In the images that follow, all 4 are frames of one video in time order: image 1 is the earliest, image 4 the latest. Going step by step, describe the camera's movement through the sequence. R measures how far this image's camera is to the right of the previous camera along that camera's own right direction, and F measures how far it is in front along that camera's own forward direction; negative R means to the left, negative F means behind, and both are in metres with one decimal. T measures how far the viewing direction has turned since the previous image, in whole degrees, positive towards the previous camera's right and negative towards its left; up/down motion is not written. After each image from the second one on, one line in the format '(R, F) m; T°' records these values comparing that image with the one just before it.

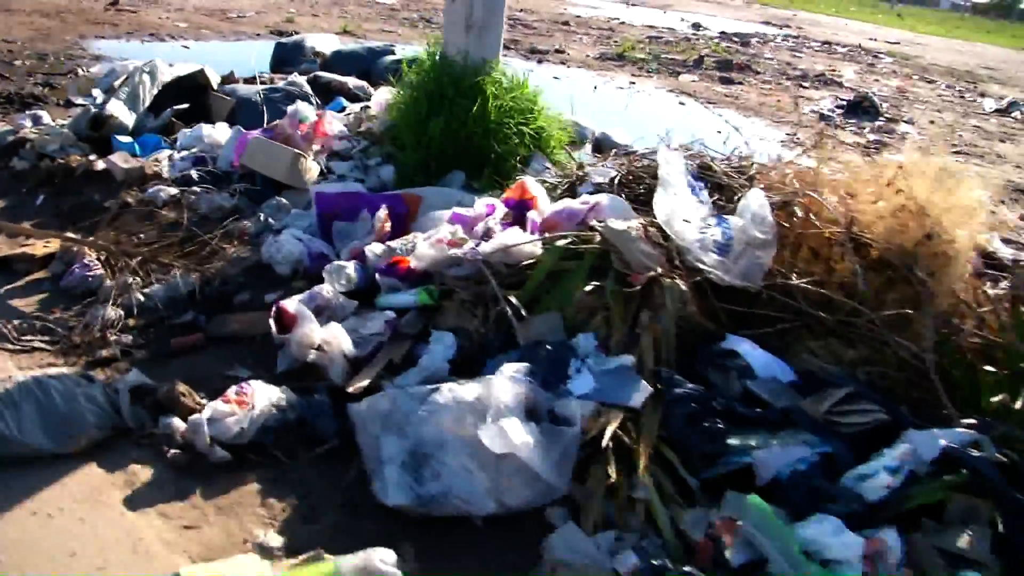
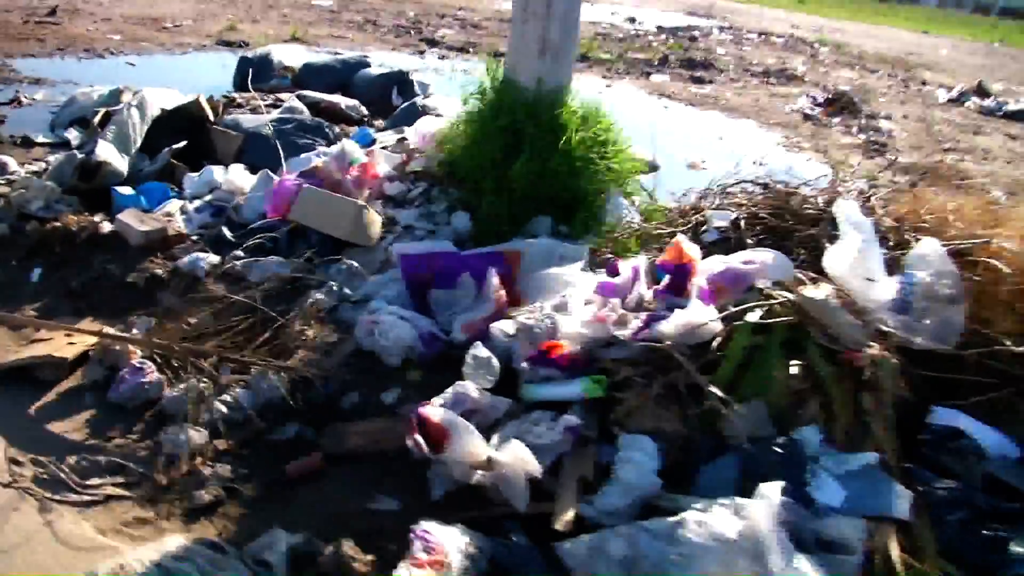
(-0.9, +0.6) m; +7°
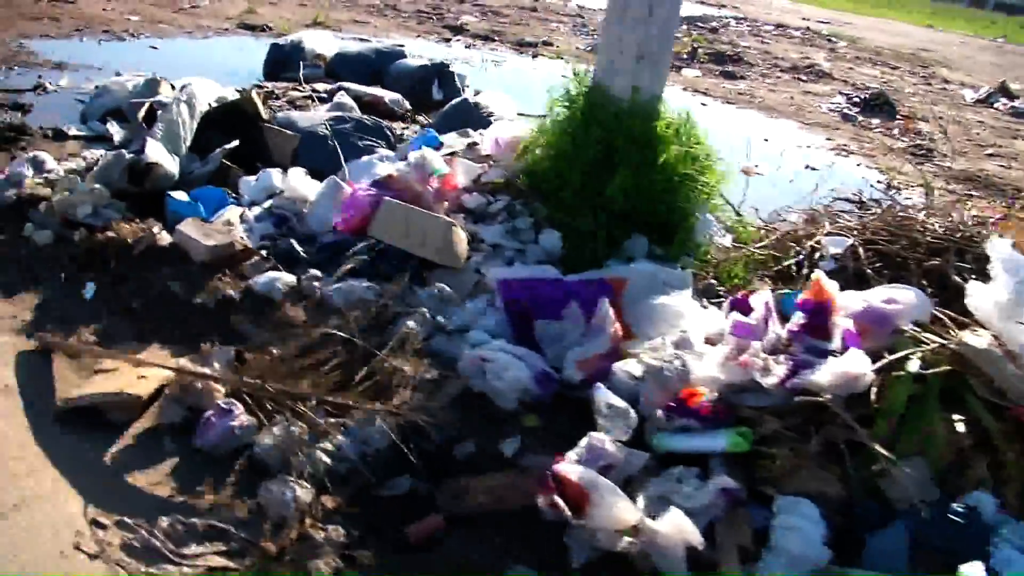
(-0.5, +0.3) m; +1°
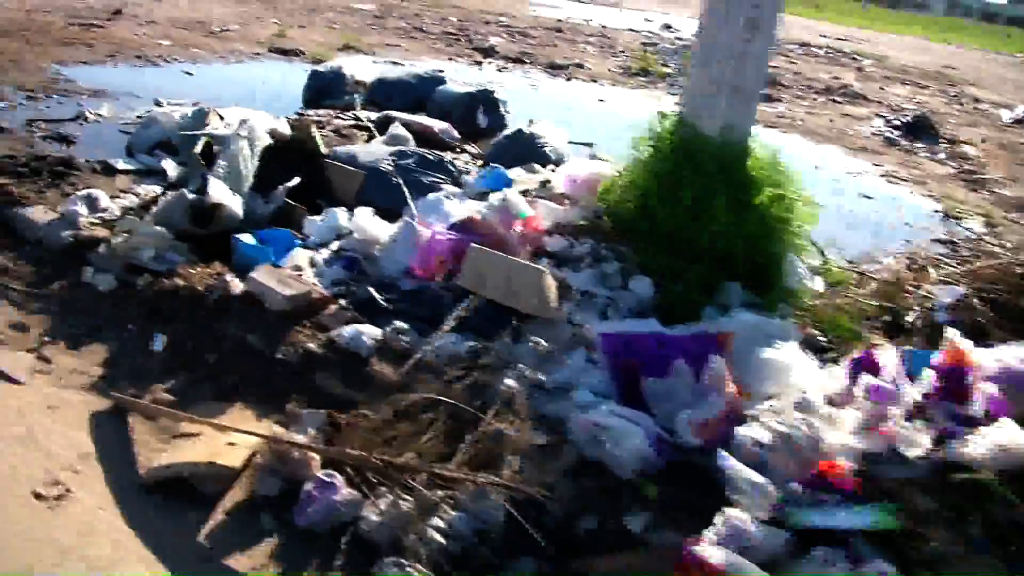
(-0.4, +0.2) m; 0°
